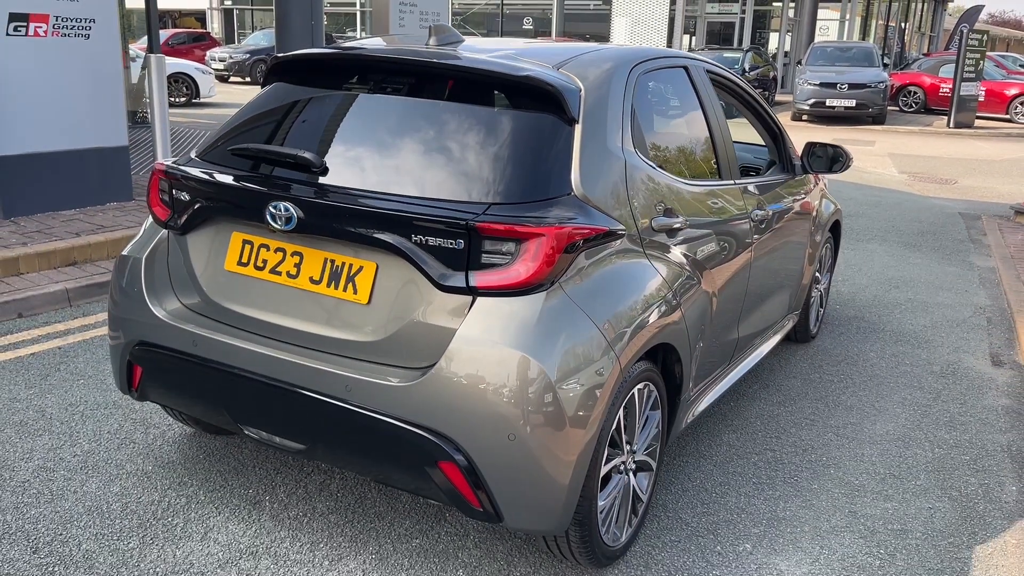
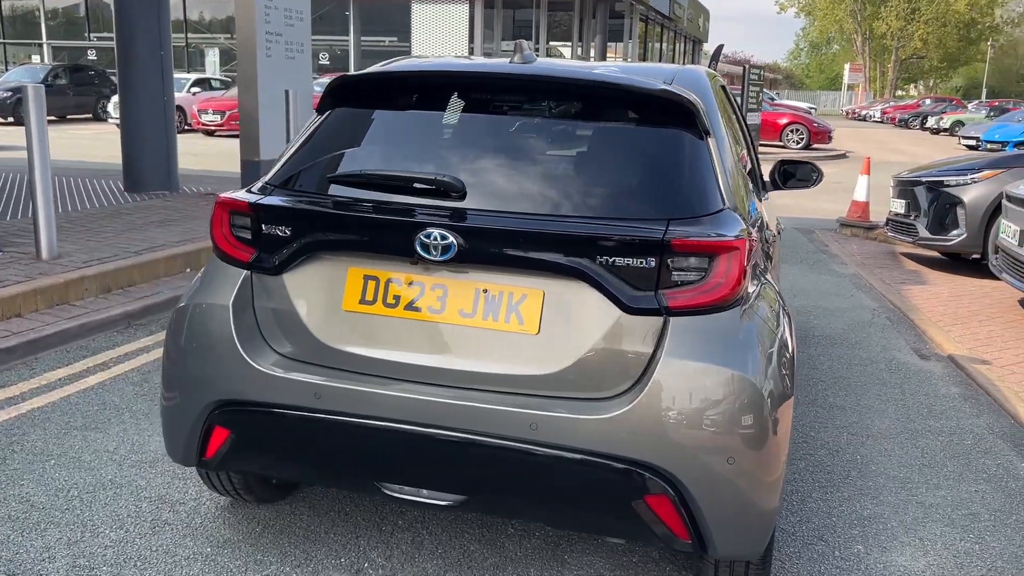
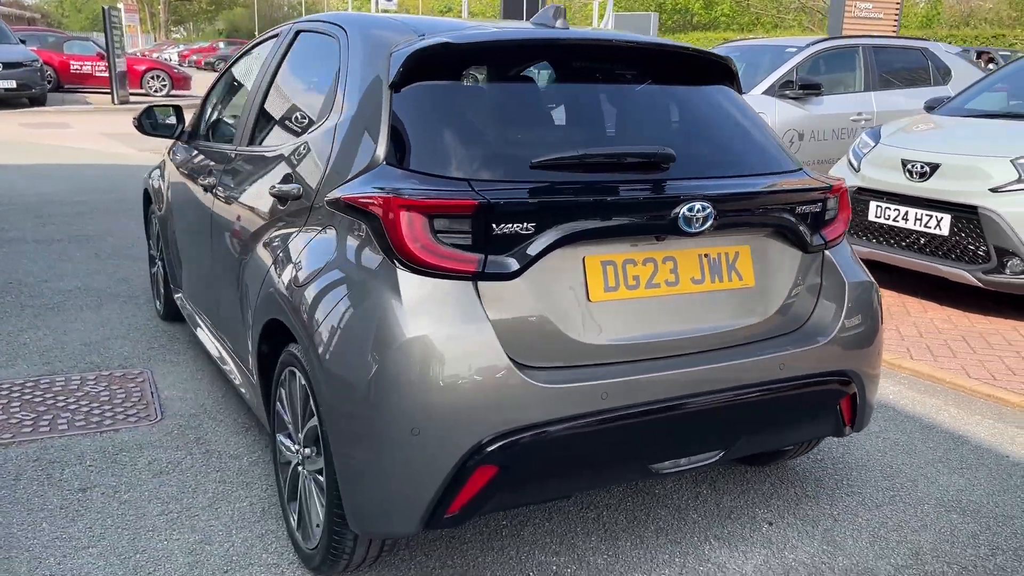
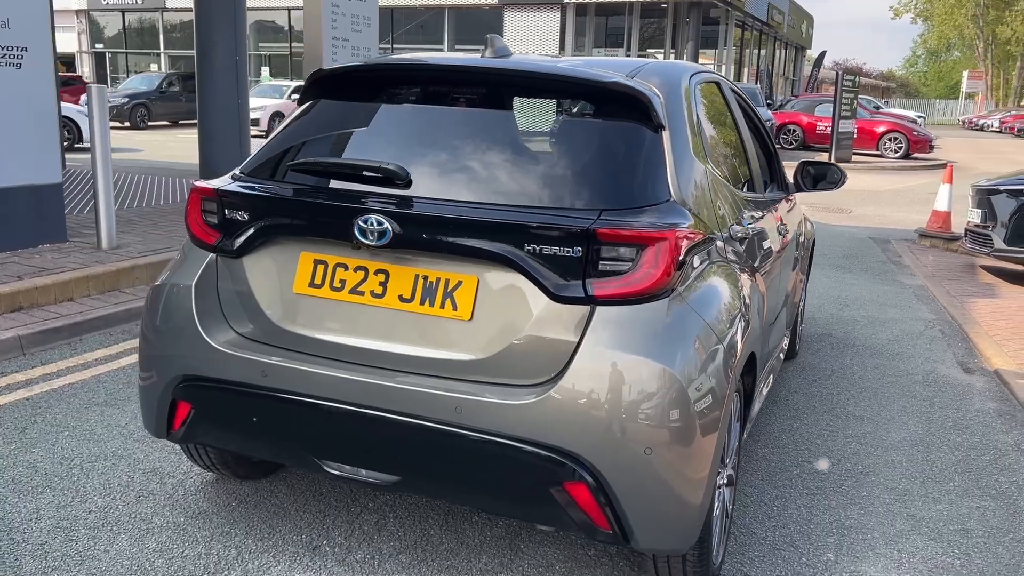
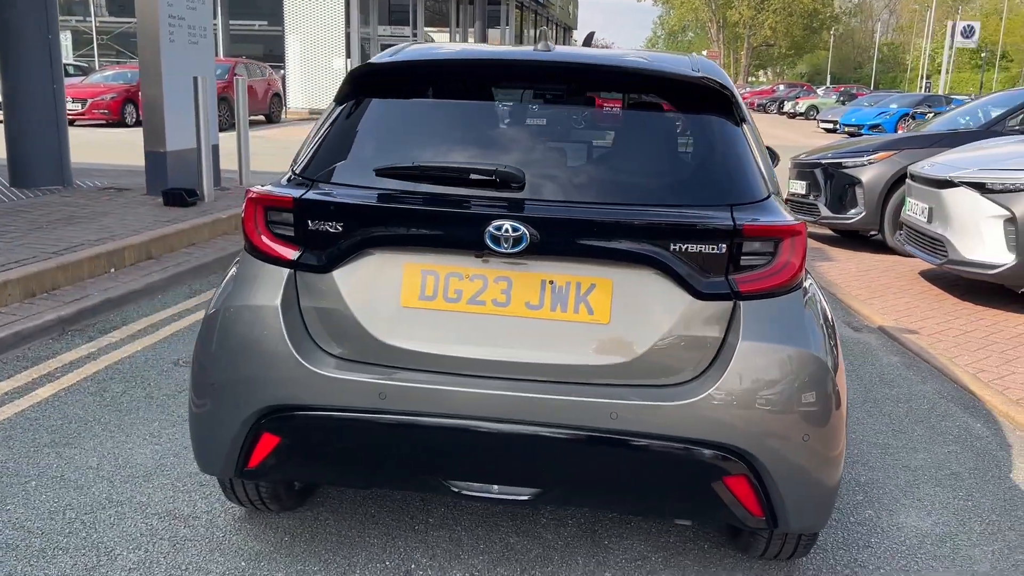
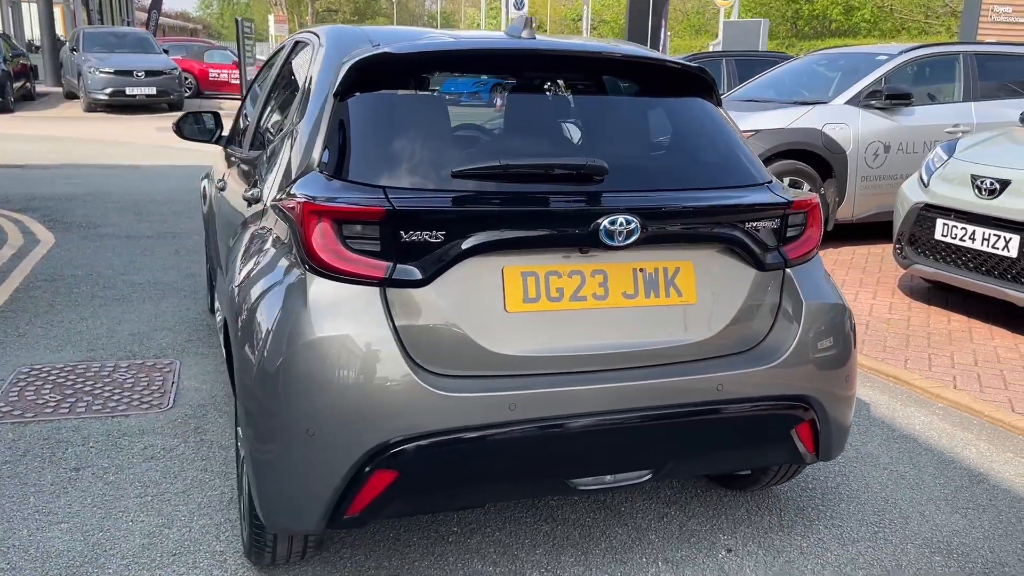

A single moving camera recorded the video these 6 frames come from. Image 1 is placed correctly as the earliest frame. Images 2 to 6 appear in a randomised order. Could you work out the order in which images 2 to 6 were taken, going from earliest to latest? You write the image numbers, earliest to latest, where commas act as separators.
4, 2, 5, 6, 3
